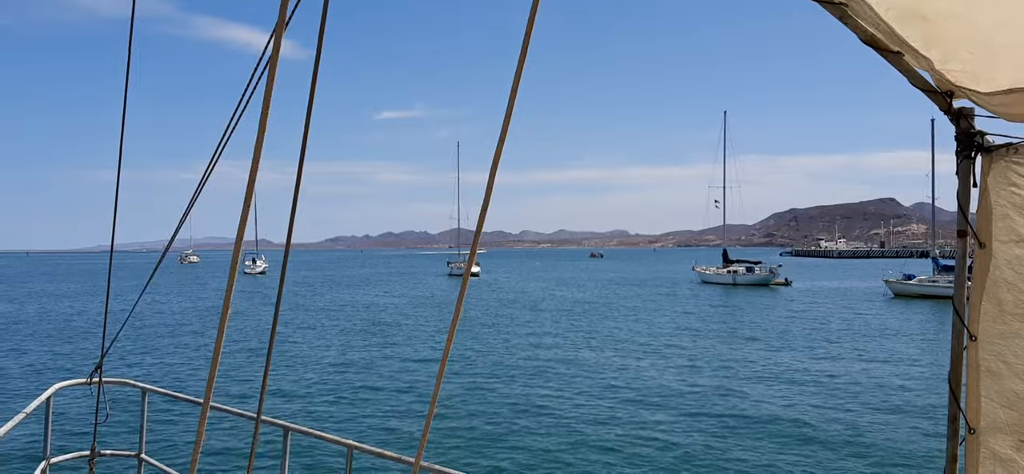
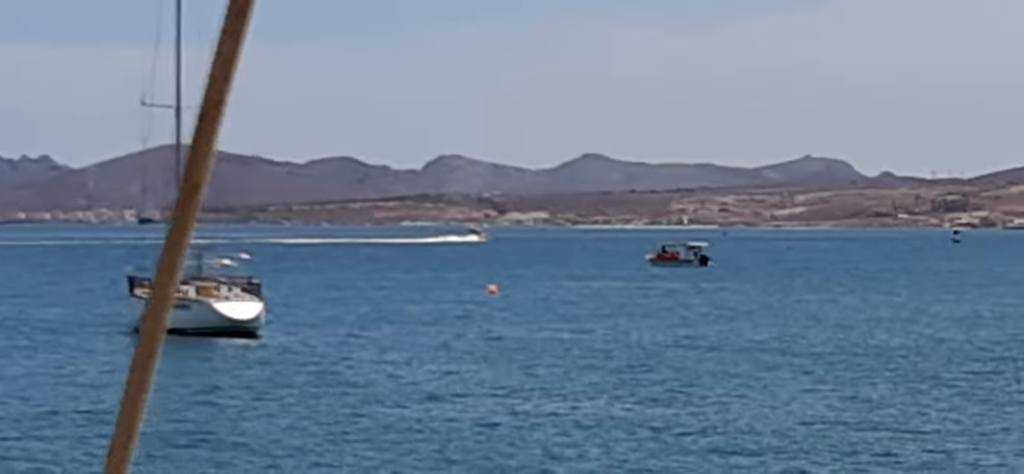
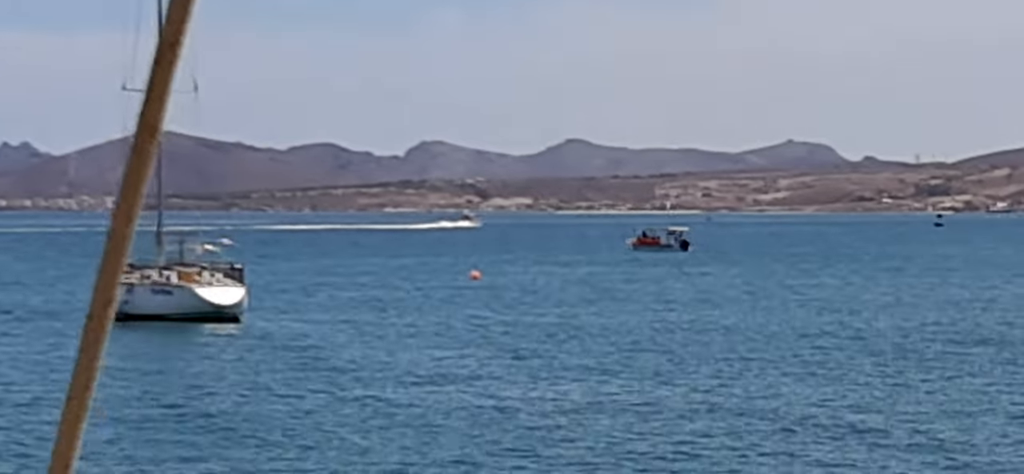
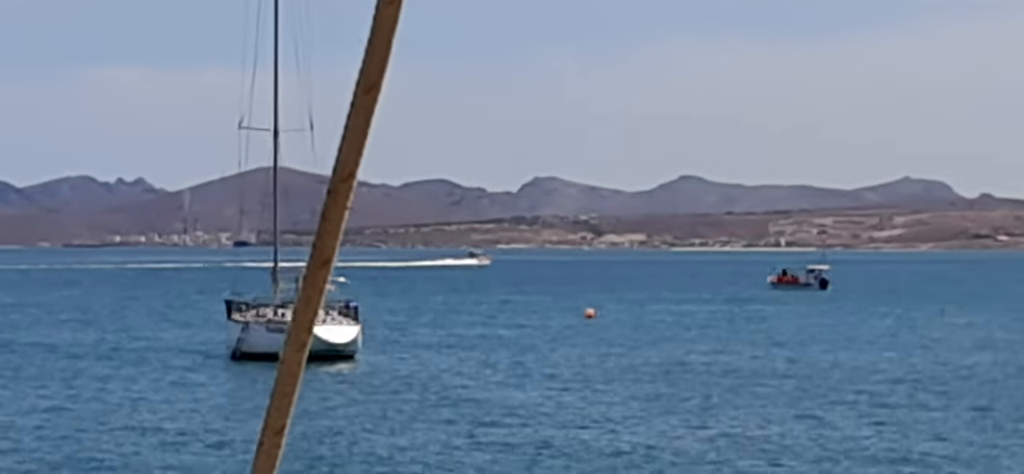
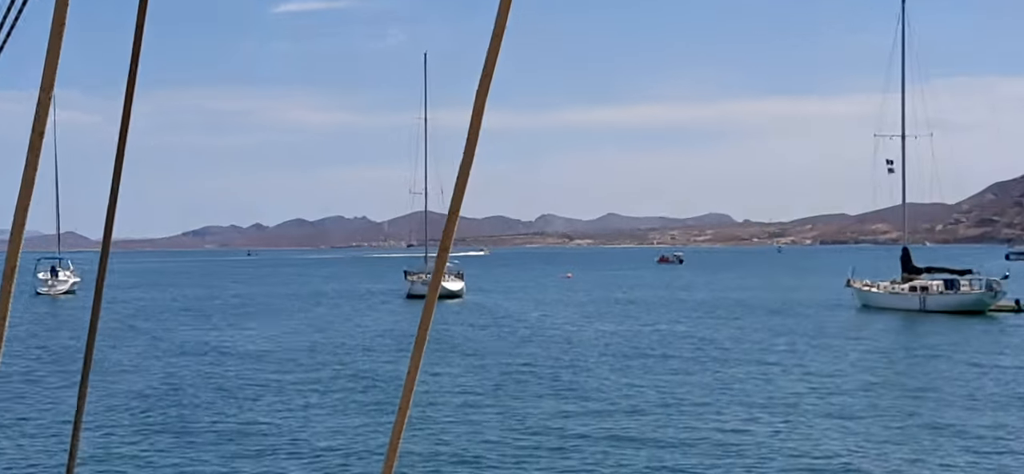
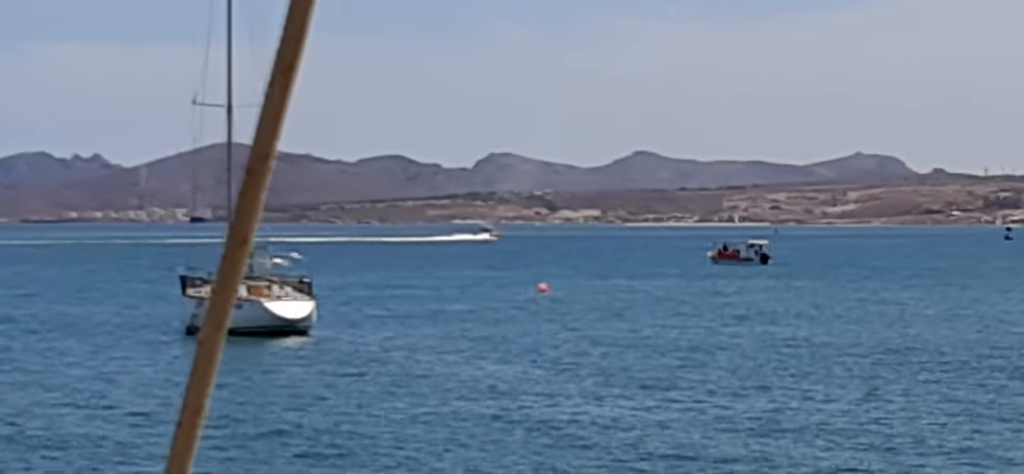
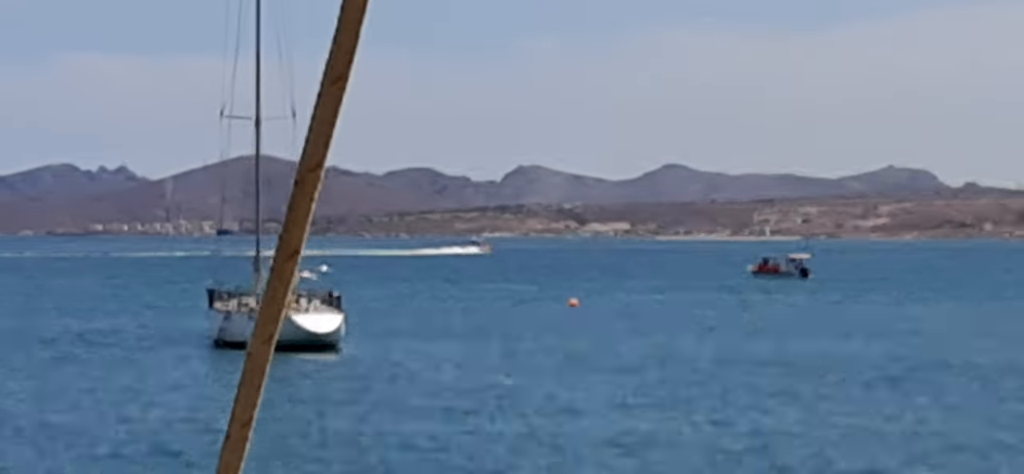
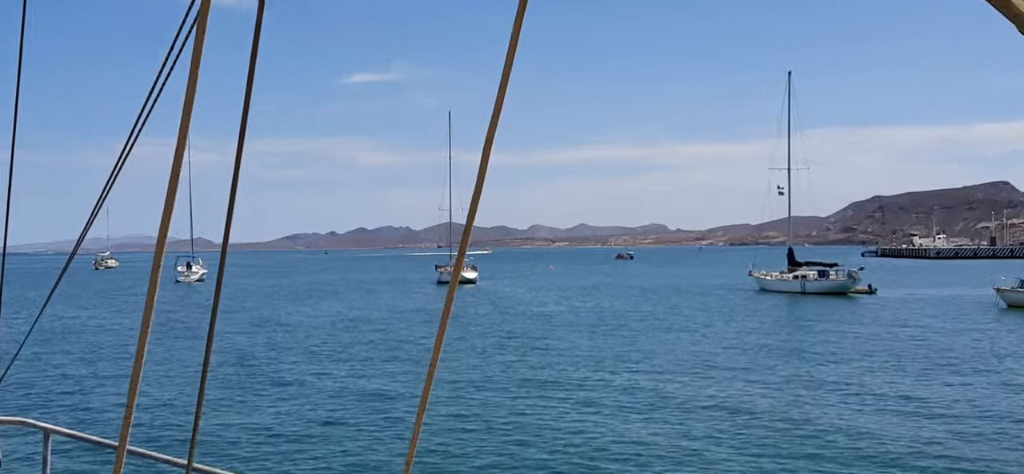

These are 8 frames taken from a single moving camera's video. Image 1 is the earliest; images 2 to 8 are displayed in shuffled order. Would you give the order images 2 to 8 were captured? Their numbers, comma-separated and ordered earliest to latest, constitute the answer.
8, 5, 4, 7, 6, 2, 3
